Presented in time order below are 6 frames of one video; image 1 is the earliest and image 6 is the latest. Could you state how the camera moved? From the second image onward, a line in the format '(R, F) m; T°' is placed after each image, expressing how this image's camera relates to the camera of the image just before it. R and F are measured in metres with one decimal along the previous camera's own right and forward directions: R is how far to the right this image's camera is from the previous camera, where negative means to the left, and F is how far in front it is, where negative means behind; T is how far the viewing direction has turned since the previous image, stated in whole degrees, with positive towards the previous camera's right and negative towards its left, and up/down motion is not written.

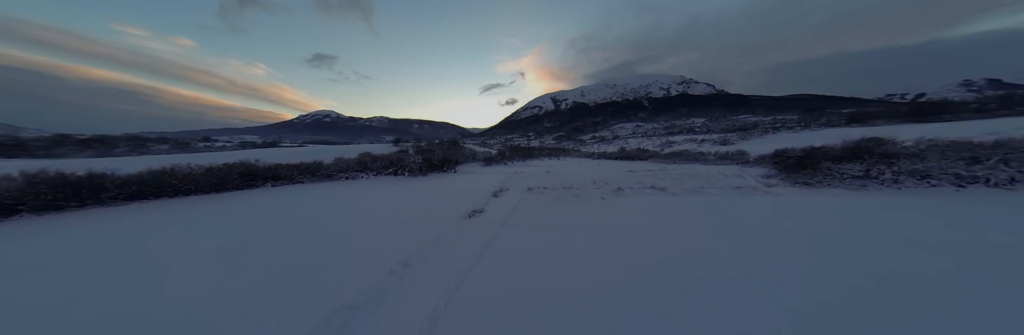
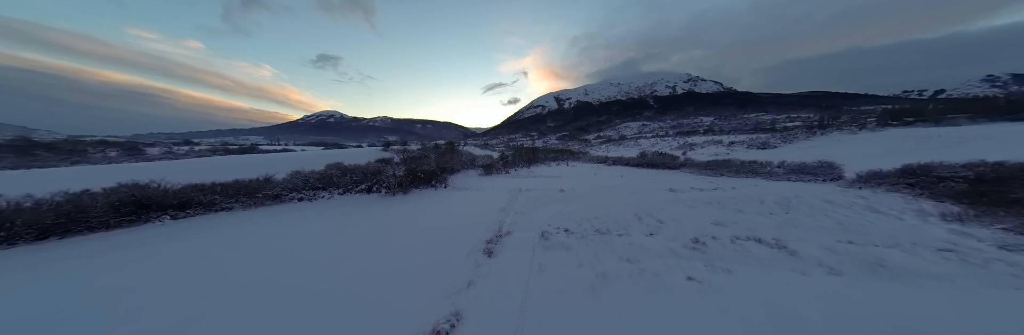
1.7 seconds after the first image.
(0.0, +2.8) m; -1°
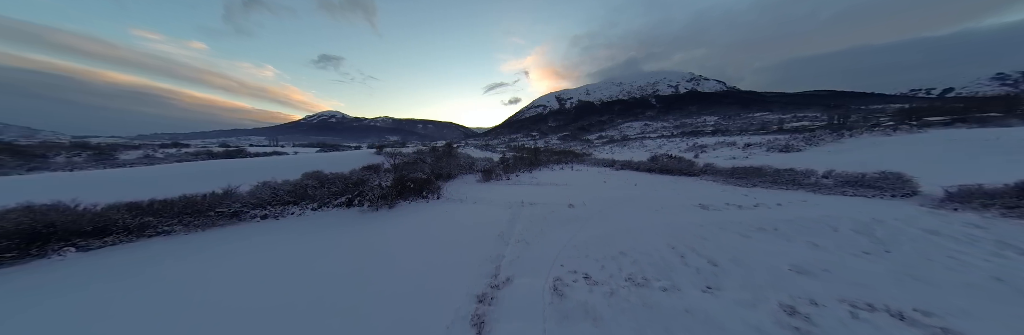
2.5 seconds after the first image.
(0.0, +1.4) m; 0°
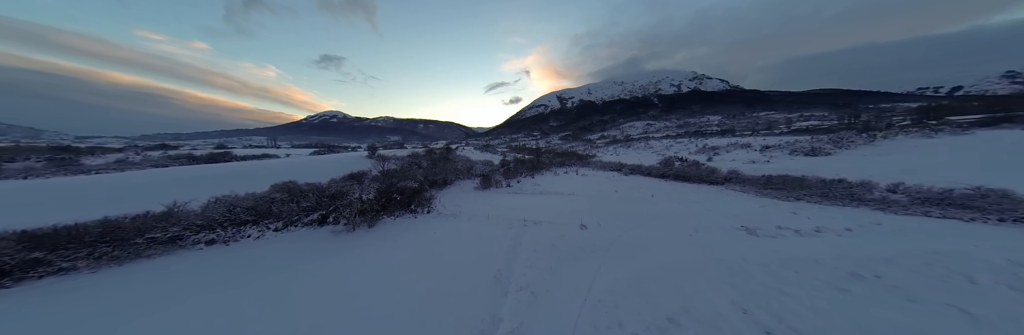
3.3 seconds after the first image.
(0.0, +1.4) m; 0°
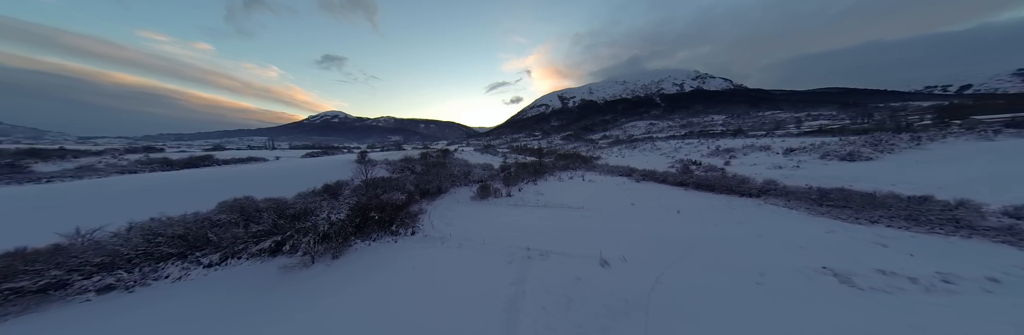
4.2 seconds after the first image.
(0.0, +1.6) m; 0°
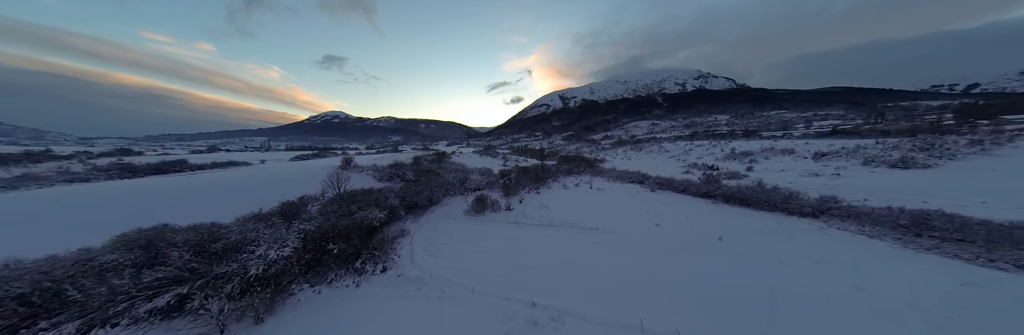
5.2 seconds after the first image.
(0.0, +1.8) m; 0°
